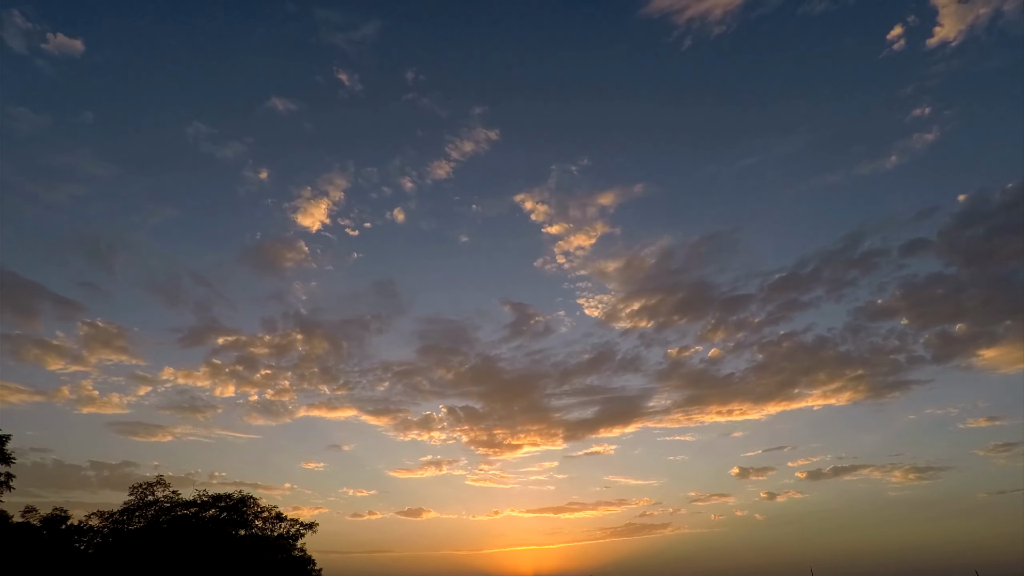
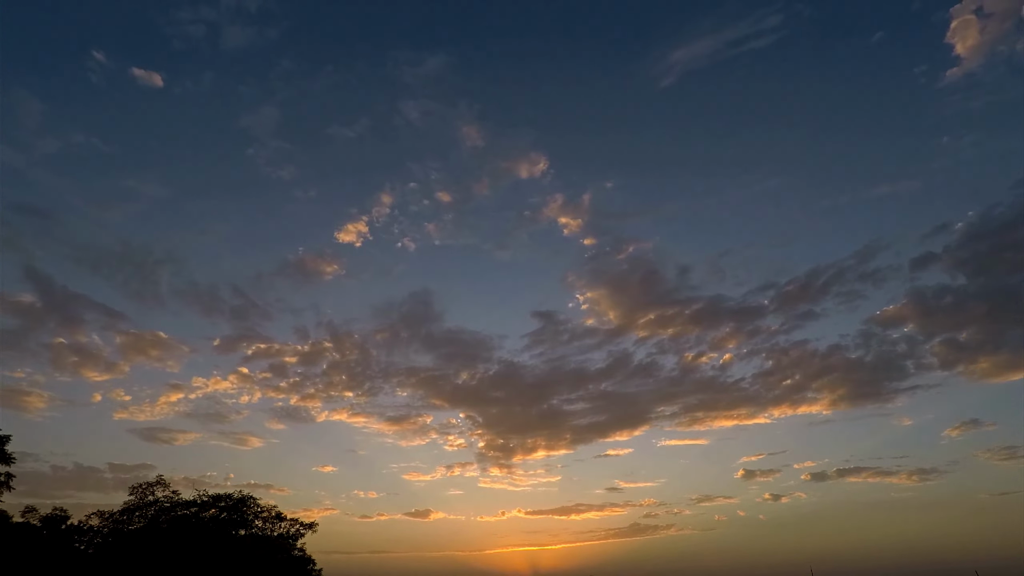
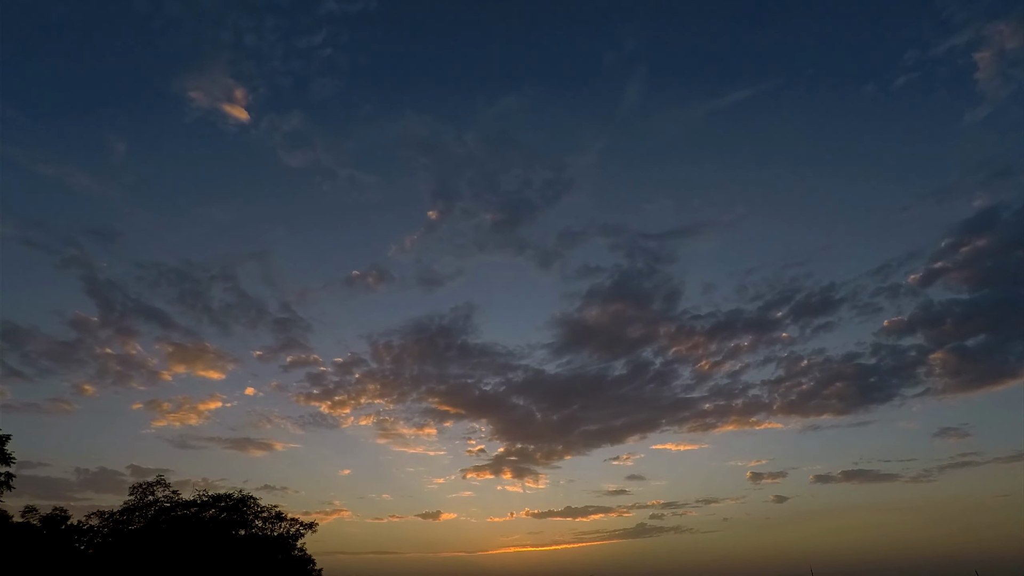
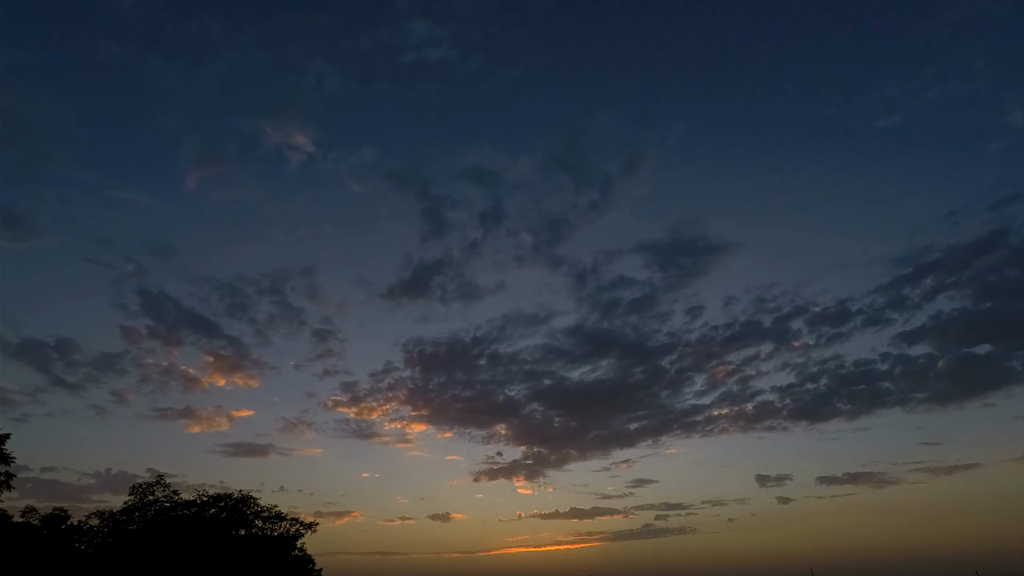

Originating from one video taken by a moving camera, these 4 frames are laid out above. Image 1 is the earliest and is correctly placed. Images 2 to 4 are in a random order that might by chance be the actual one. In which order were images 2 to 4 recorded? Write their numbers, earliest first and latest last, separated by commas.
2, 3, 4
